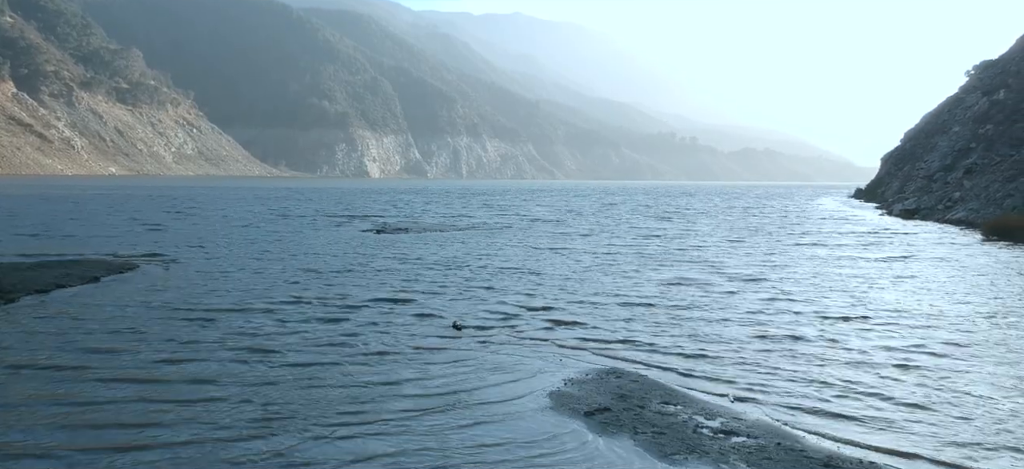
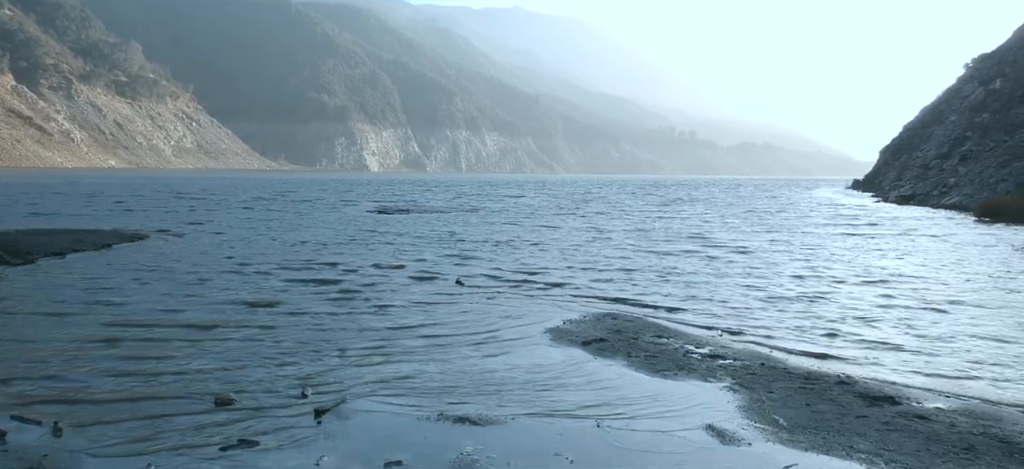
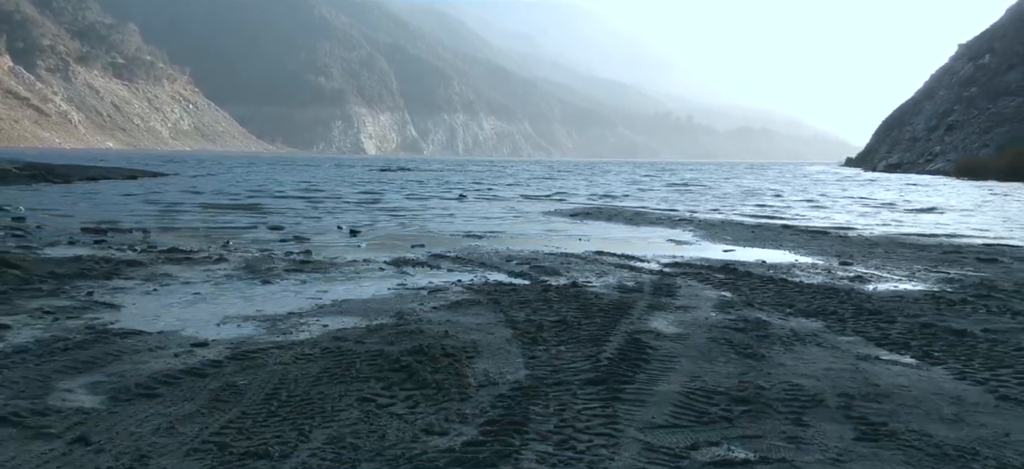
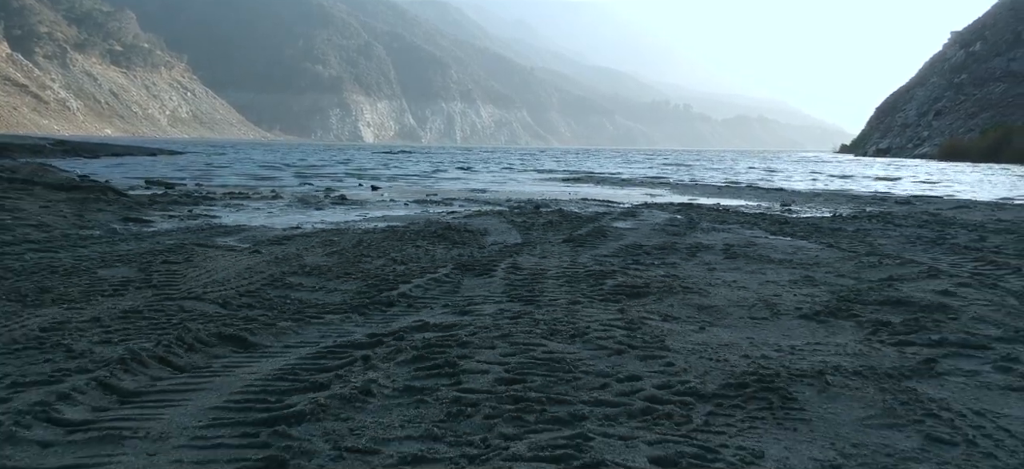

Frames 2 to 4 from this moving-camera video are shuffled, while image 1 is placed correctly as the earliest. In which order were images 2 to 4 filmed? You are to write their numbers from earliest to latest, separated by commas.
2, 3, 4
